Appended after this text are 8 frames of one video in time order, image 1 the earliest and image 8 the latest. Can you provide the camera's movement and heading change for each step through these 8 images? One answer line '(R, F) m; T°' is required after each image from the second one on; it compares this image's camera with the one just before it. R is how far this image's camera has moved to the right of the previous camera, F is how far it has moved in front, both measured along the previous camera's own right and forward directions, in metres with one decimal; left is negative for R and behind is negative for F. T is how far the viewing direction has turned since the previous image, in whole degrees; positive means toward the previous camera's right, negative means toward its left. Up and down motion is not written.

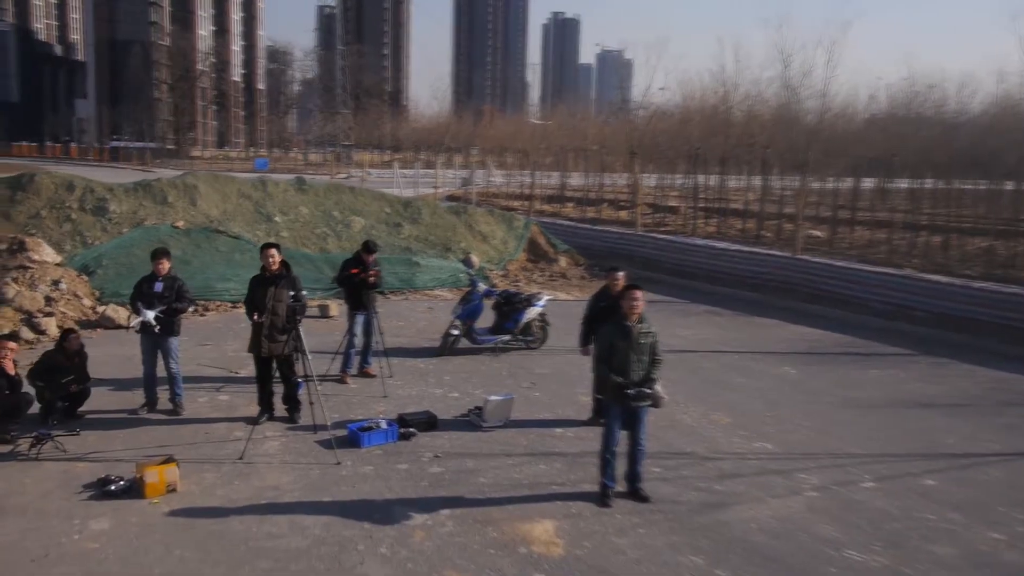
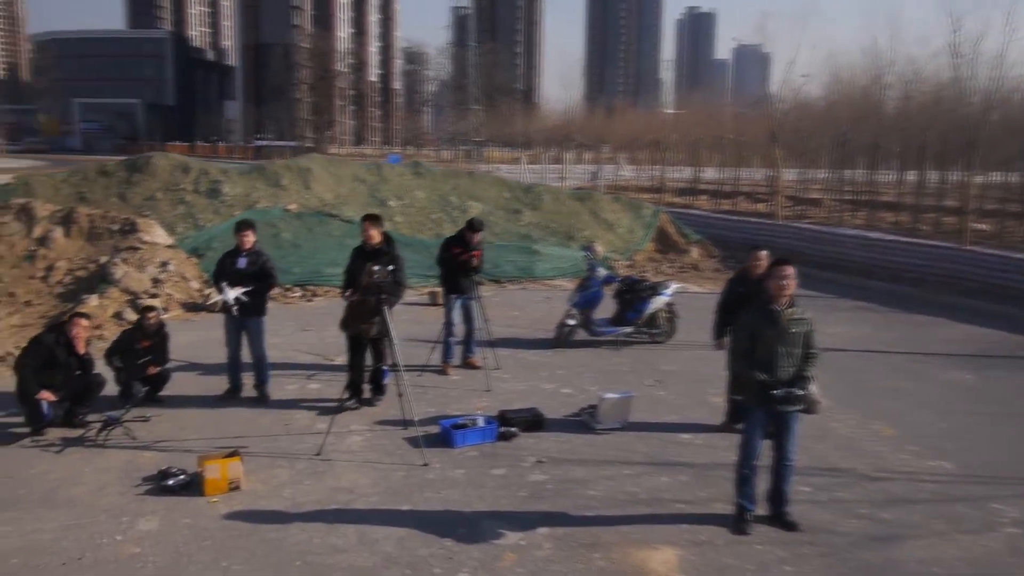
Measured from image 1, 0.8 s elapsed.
(+0.1, +1.1) m; -8°
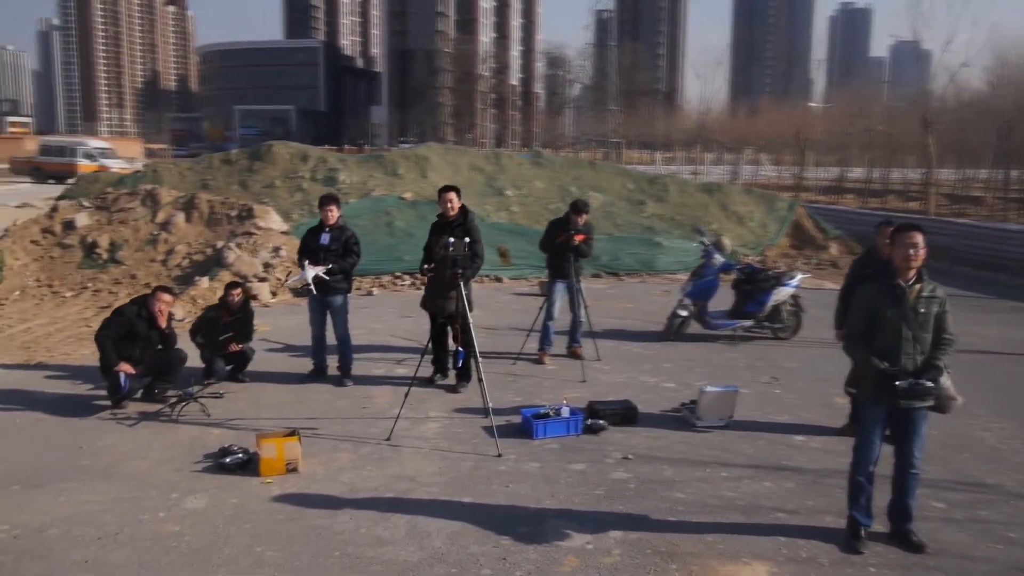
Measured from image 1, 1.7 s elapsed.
(+0.3, +0.6) m; -9°
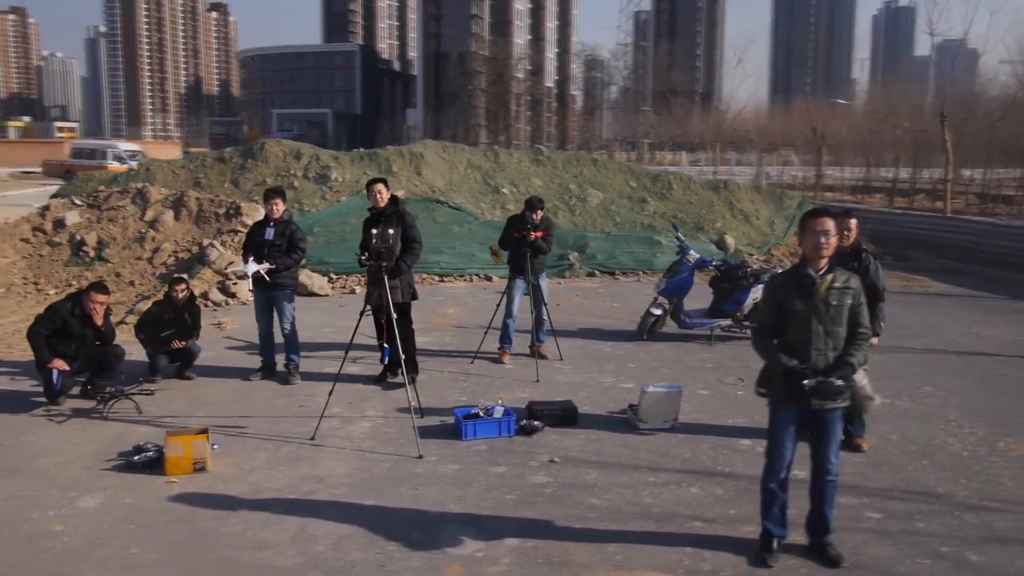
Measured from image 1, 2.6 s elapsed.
(+0.7, +0.3) m; -3°
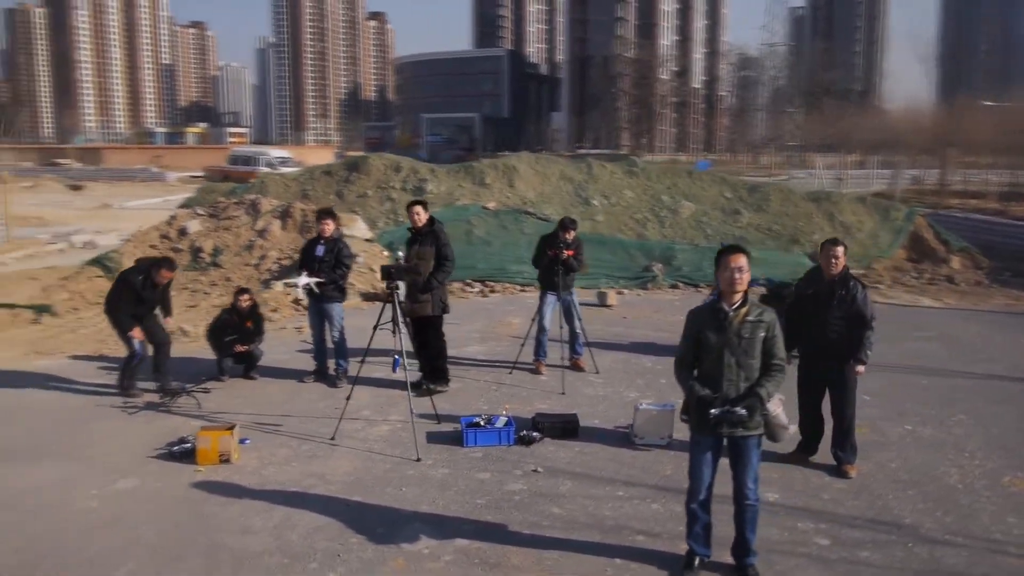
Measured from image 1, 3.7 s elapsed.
(+1.0, -0.3) m; -9°
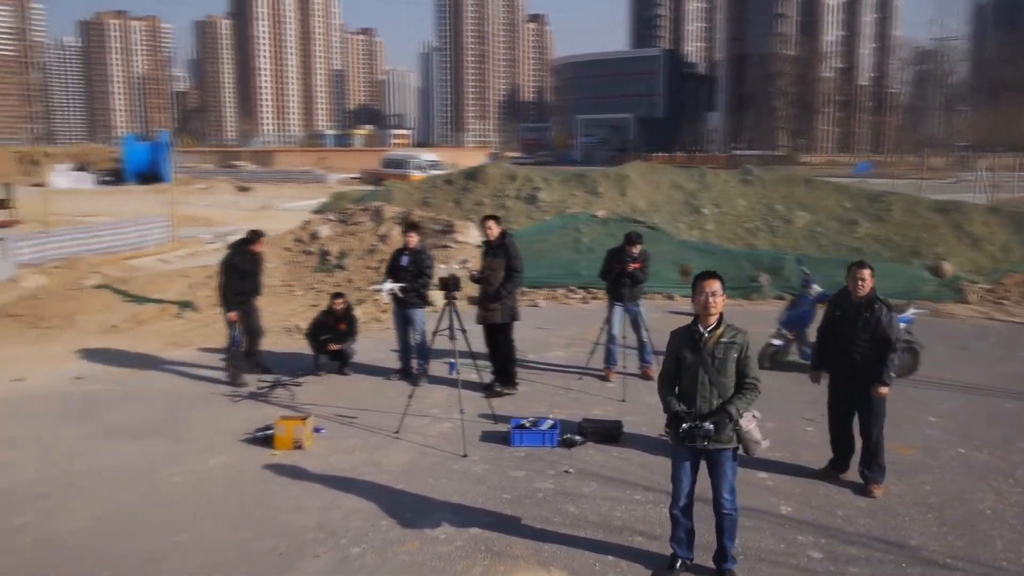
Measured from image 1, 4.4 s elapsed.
(+0.8, -0.4) m; -10°
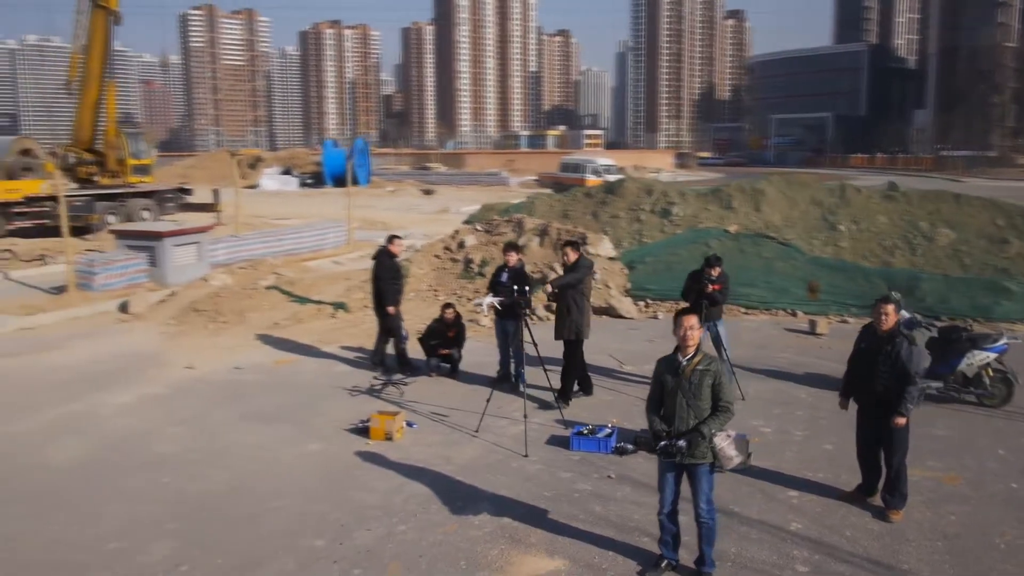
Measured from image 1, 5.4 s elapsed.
(+1.0, -0.7) m; -12°
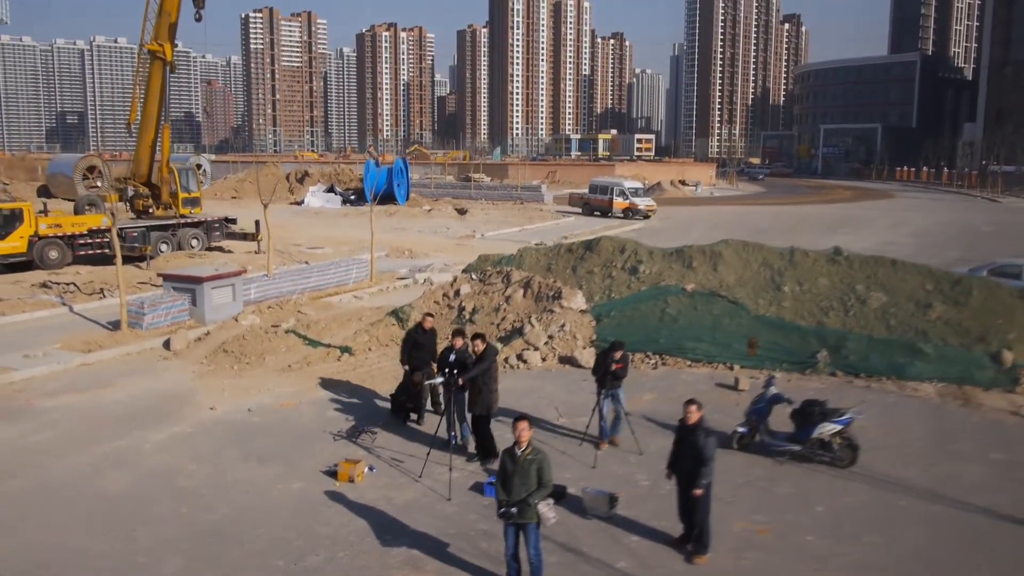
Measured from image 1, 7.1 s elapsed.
(+1.3, -2.3) m; -3°
